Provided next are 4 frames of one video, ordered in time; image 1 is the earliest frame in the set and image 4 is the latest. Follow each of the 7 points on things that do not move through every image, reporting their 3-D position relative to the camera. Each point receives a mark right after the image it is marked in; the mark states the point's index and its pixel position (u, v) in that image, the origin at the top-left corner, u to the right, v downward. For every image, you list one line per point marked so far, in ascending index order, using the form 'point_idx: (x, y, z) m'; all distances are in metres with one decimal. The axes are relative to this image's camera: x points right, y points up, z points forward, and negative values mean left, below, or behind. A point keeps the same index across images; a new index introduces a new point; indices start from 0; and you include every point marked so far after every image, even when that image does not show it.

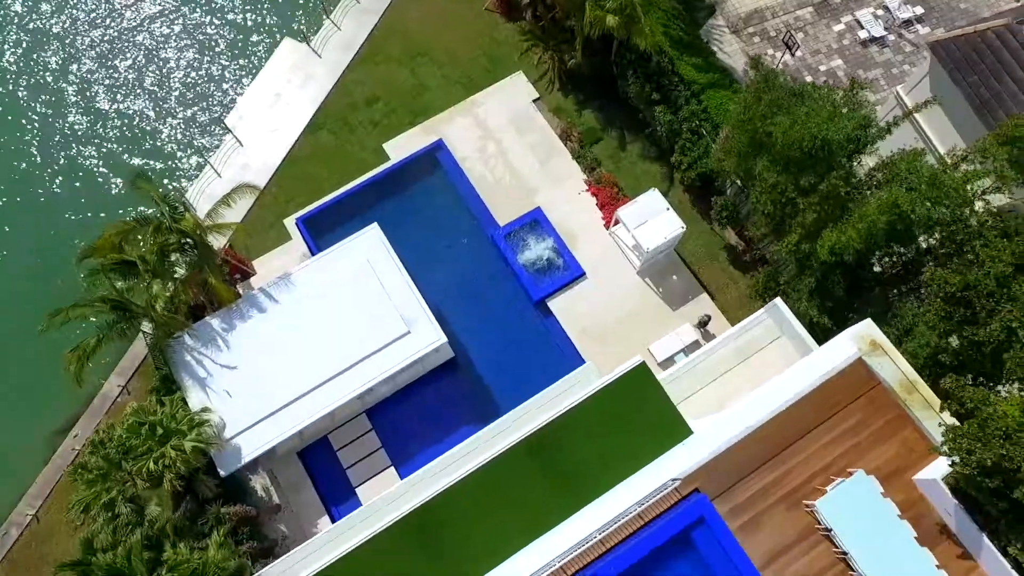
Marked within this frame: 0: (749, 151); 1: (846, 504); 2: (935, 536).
0: (+7.6, +4.3, +19.7) m
1: (+7.4, -4.8, +13.7) m
2: (+9.7, -5.6, +14.1) m
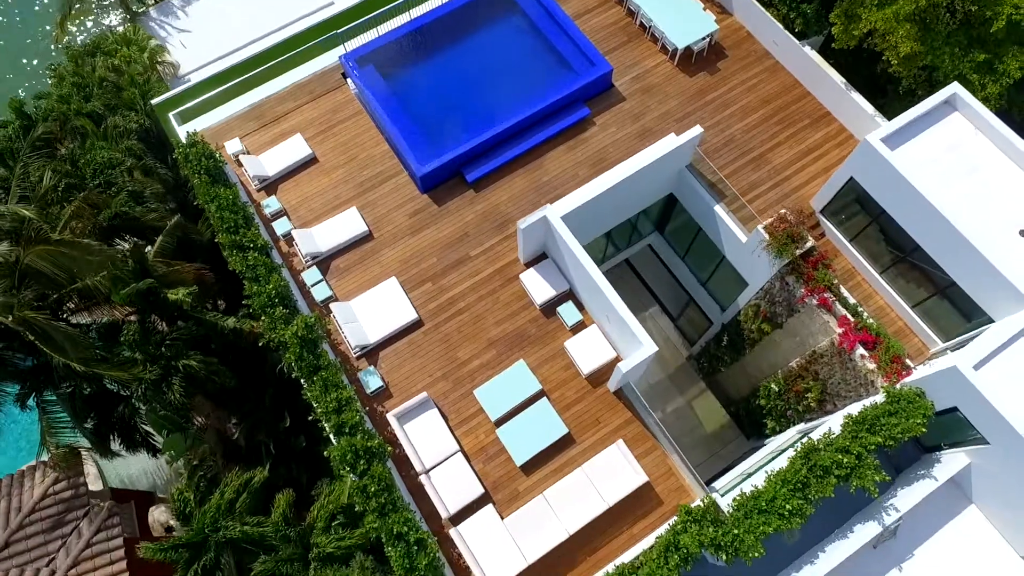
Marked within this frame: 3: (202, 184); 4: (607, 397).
0: (+3.5, +18.1, +24.7) m
1: (+3.4, +9.4, +18.1) m
2: (+5.7, +8.5, +18.5) m
3: (-7.4, +2.5, +14.8) m
4: (+2.2, -2.5, +14.3) m
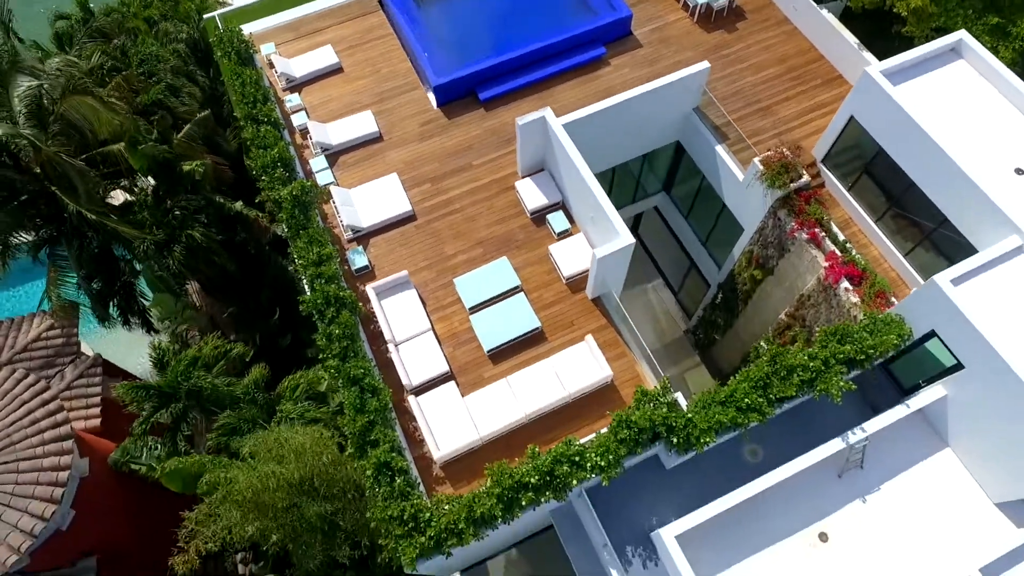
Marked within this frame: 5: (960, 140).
0: (+6.1, +19.0, +26.2) m
1: (+4.6, +10.9, +19.0) m
2: (+6.7, +9.8, +19.2) m
3: (-7.2, +5.7, +15.8) m
4: (+1.7, -0.3, +14.4) m
5: (+9.4, +3.1, +13.1) m
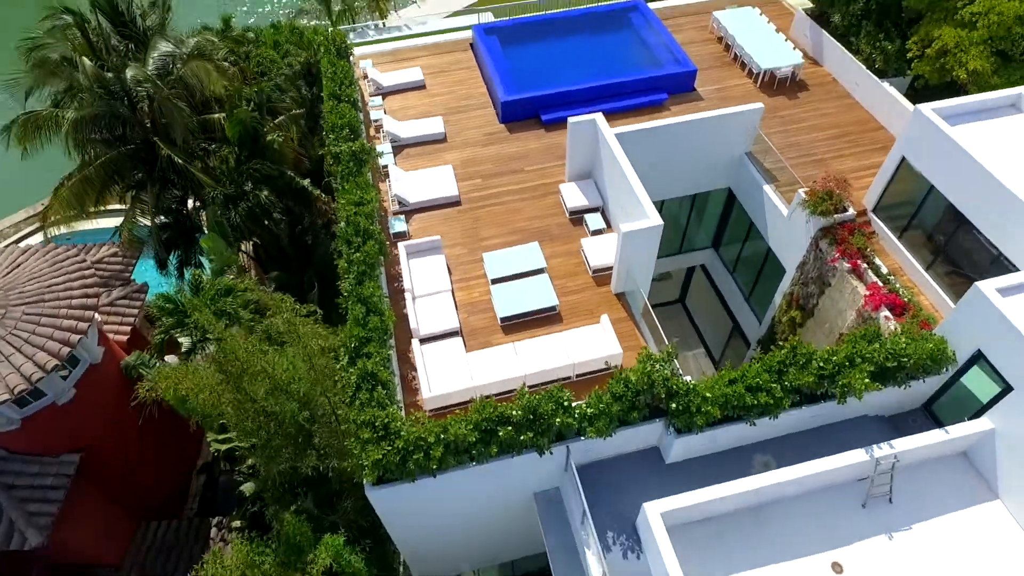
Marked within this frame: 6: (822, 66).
0: (+11.0, +15.0, +29.2) m
1: (+7.4, +9.2, +20.7) m
2: (+9.4, +7.7, +20.4) m
3: (-5.3, +6.7, +18.0) m
4: (+2.2, -0.2, +14.2) m
5: (+10.3, +2.2, +12.7) m
6: (+9.9, +7.1, +19.8) m
